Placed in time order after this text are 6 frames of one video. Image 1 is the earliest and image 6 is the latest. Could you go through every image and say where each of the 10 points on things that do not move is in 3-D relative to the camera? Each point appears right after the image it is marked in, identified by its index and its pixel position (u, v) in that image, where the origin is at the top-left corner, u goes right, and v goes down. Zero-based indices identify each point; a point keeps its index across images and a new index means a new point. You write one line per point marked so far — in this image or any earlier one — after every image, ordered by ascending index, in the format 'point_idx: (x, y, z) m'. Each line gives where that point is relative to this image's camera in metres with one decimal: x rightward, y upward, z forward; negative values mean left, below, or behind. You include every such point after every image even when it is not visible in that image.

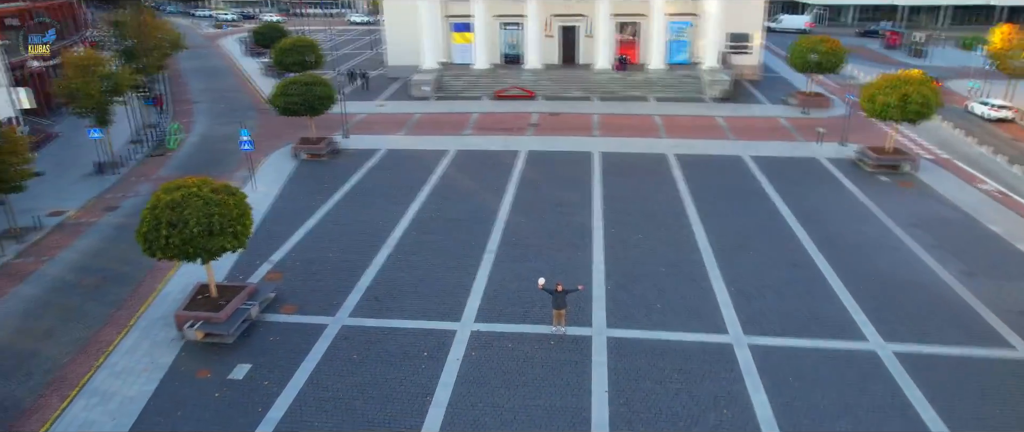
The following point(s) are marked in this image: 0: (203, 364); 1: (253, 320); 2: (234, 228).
0: (-7.4, -3.6, +15.9) m
1: (-6.9, -2.8, +17.8) m
2: (-6.9, -0.3, +16.5) m
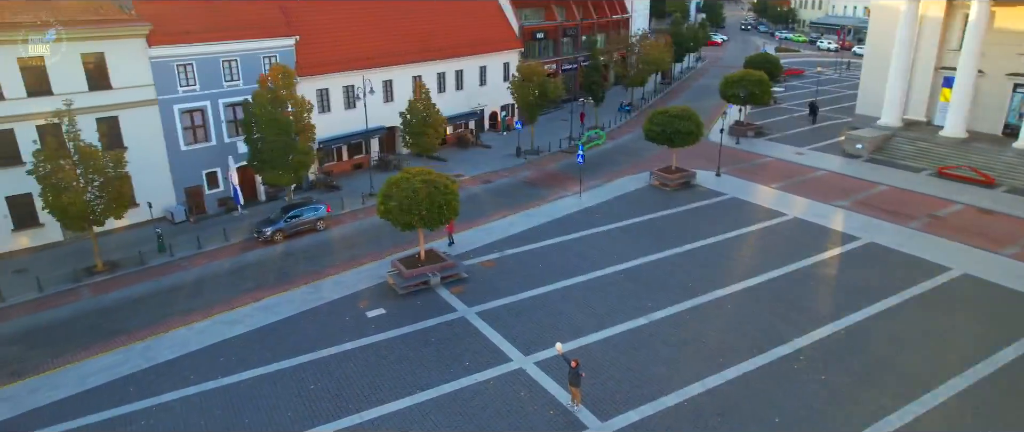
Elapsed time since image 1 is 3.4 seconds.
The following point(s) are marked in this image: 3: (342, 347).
0: (-4.7, -2.7, +22.0) m
1: (-2.7, -2.4, +22.8) m
2: (-2.9, +0.2, +21.6) m
3: (-4.8, -3.8, +19.1) m
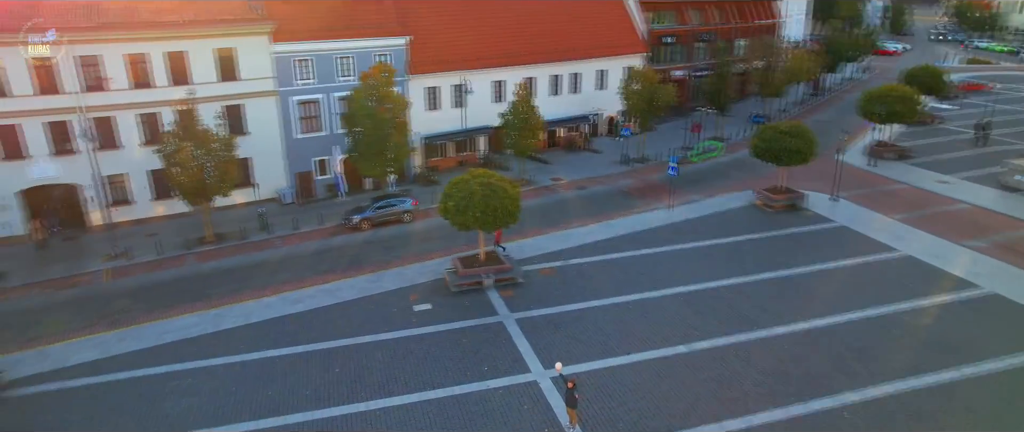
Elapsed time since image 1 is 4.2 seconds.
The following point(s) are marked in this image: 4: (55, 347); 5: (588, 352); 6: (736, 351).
0: (-3.1, -2.6, +22.7) m
1: (-1.0, -2.5, +23.0) m
2: (-1.2, +0.1, +21.9) m
3: (-4.0, -3.6, +20.0) m
4: (-13.5, -3.9, +19.8) m
5: (+2.1, -3.8, +18.9) m
6: (+6.2, -3.8, +18.6) m
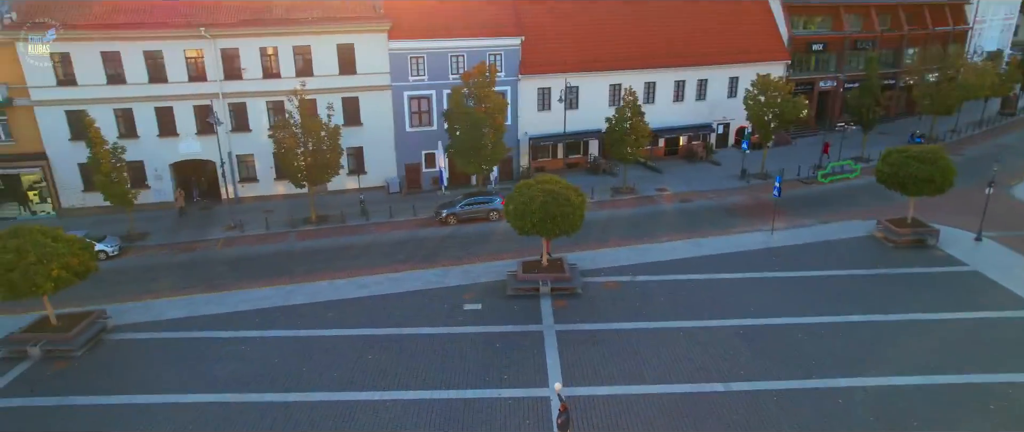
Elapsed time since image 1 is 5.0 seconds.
0: (-1.2, -2.6, +22.9) m
1: (+0.9, -2.7, +22.7) m
2: (+0.7, -0.1, +21.6) m
3: (-2.8, -3.5, +20.5) m
4: (-12.1, -2.9, +22.8) m
5: (+2.8, -4.3, +18.0) m
6: (+6.6, -4.6, +16.7) m
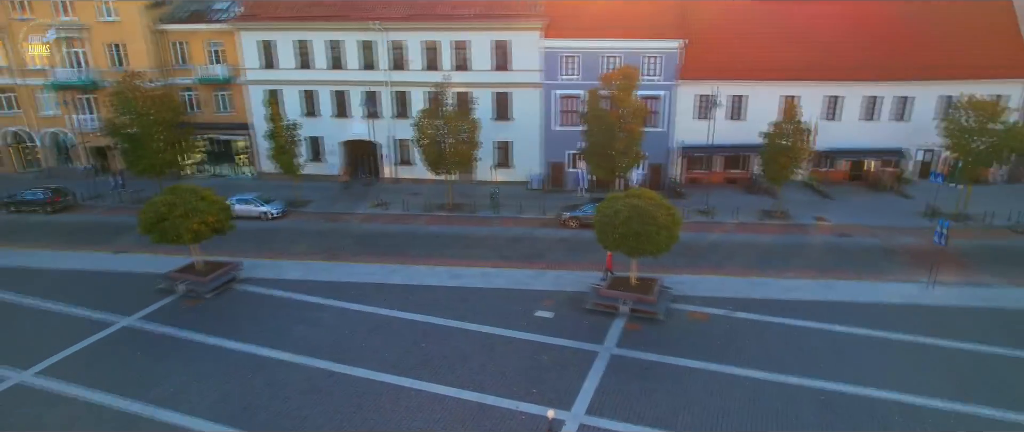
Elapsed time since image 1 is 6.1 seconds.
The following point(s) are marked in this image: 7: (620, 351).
0: (+1.5, -2.8, +22.4) m
1: (+3.4, -3.1, +21.5) m
2: (+3.1, -0.5, +20.5) m
3: (-1.0, -3.5, +20.7) m
4: (-8.8, -1.8, +25.9) m
5: (+3.3, -4.9, +16.4) m
6: (+6.5, -5.6, +13.9) m
7: (+3.1, -3.9, +19.2) m
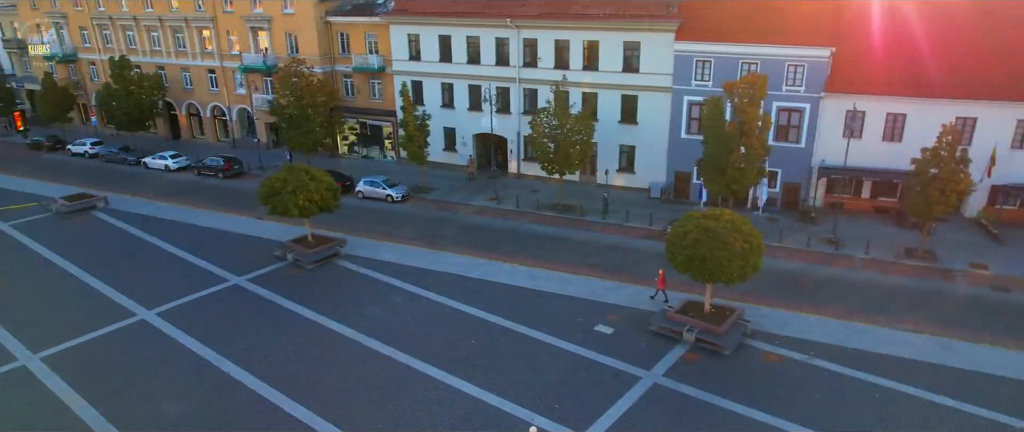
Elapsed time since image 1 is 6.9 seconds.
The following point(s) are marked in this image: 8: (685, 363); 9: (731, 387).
0: (+3.6, -3.2, +21.4) m
1: (+5.1, -3.7, +19.9) m
2: (+4.8, -1.1, +19.0) m
3: (+0.7, -3.6, +20.5) m
4: (-5.1, -1.1, +27.6) m
5: (+3.4, -5.4, +15.2) m
6: (+5.6, -6.4, +11.9) m
7: (+4.1, -4.4, +17.9) m
8: (+4.8, -4.1, +18.8) m
9: (+5.7, -4.5, +17.6) m
